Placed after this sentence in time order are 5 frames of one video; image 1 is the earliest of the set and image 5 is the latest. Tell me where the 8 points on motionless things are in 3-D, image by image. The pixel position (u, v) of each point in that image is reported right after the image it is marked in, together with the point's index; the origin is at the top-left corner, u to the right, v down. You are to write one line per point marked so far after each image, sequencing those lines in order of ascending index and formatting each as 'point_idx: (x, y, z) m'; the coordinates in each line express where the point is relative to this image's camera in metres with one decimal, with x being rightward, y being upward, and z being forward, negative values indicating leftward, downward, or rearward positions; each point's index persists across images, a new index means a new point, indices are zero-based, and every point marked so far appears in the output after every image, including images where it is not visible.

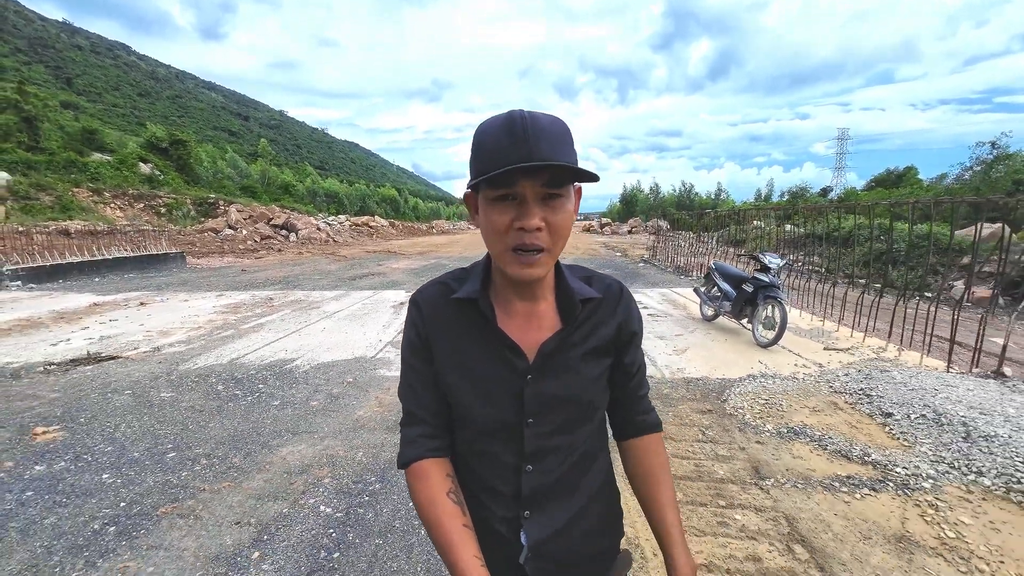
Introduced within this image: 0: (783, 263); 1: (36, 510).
0: (+3.5, +0.3, +5.6) m
1: (-2.8, -1.3, +2.6) m
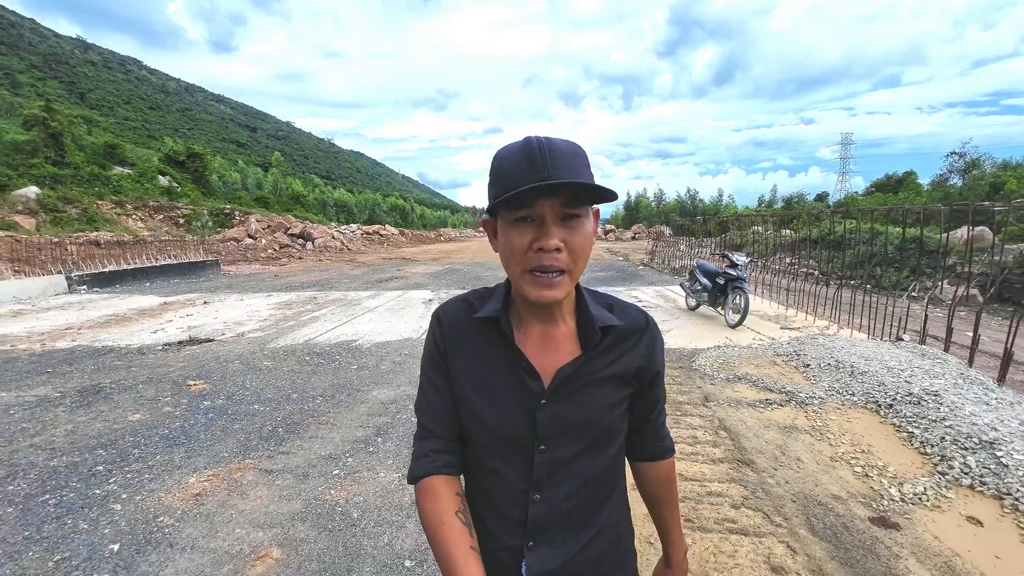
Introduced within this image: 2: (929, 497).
0: (+3.8, +0.4, +6.8) m
1: (-2.5, -1.2, +3.9) m
2: (+2.3, -1.2, +2.4) m
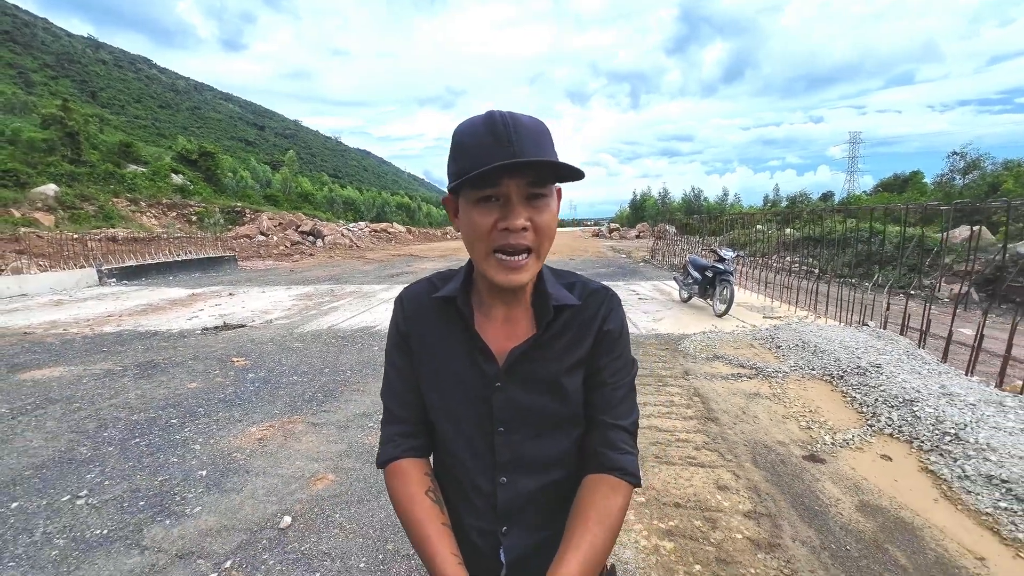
0: (+3.9, +0.5, +7.4) m
1: (-2.5, -1.0, +4.5) m
2: (+2.4, -1.1, +3.0) m
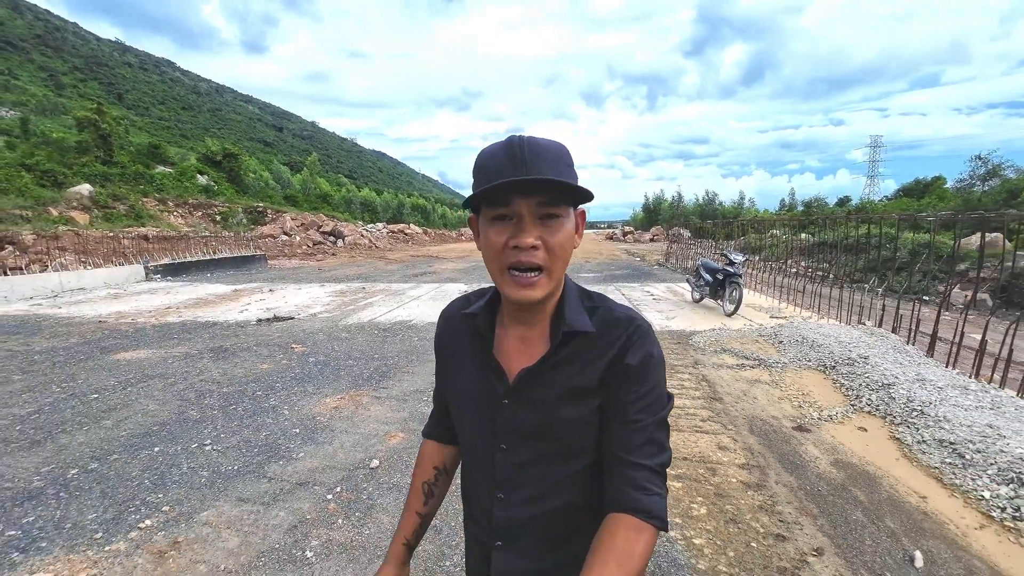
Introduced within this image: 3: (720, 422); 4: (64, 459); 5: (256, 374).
0: (+4.3, +0.5, +7.9) m
1: (-2.1, -1.0, +5.2) m
2: (+2.7, -1.1, +3.5) m
3: (+1.7, -1.1, +3.6) m
4: (-3.4, -1.3, +3.2) m
5: (-3.0, -1.0, +5.0) m
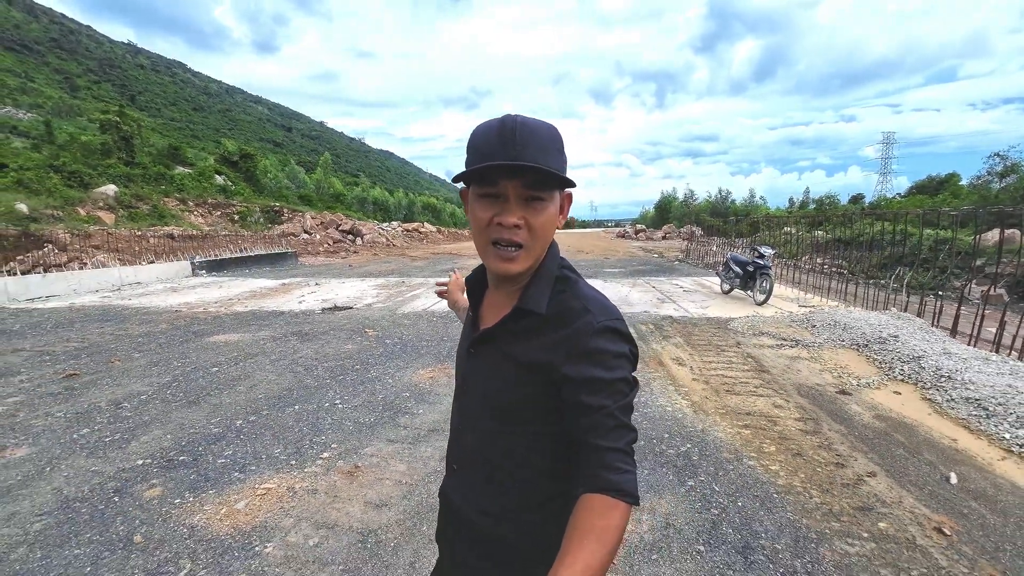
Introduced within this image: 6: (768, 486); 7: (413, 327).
0: (+5.2, +0.7, +8.4) m
1: (-1.4, -0.8, +5.8) m
2: (+3.4, -0.9, +4.1) m
3: (+2.5, -1.0, +4.1) m
4: (-2.6, -1.1, +3.9) m
5: (-2.2, -0.9, +5.6) m
6: (+1.6, -1.2, +2.7) m
7: (-1.6, -0.7, +6.9) m
